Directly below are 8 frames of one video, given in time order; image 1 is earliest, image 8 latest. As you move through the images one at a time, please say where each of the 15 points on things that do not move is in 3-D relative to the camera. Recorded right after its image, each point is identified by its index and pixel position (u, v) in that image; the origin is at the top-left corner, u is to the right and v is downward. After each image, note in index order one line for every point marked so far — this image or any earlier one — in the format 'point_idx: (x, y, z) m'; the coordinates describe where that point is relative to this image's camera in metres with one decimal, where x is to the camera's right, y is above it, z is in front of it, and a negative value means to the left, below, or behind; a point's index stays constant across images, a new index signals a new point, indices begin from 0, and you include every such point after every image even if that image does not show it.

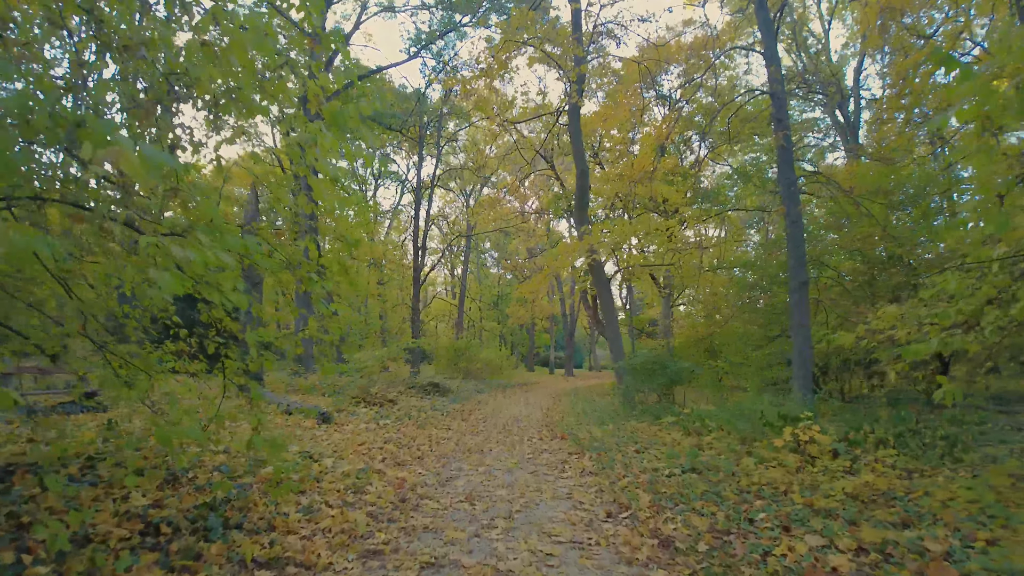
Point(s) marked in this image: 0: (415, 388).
0: (-2.2, -2.2, +12.1) m
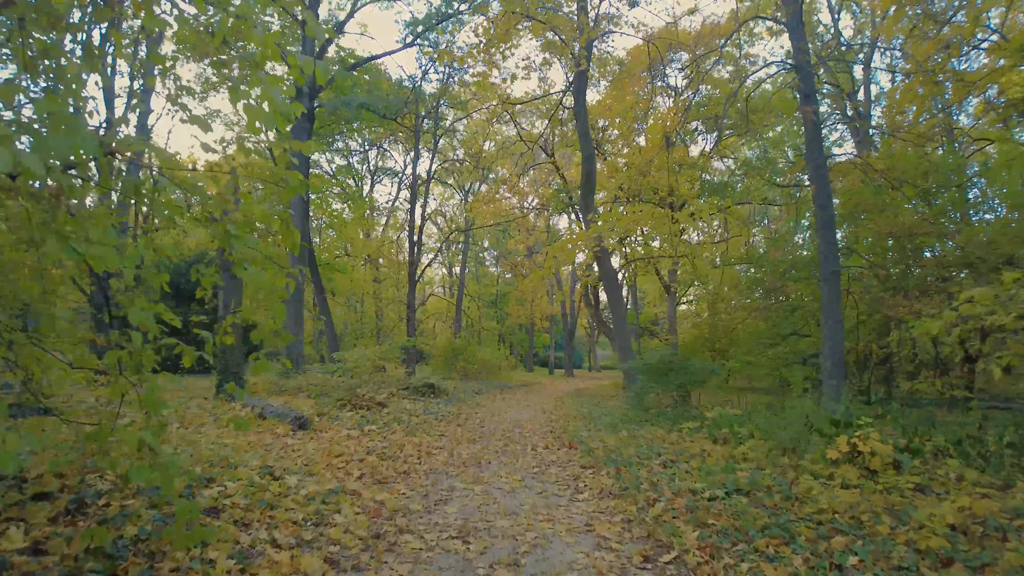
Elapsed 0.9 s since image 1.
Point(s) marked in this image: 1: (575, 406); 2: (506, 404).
0: (-2.2, -2.1, +11.5) m
1: (+1.3, -2.4, +10.9) m
2: (-0.2, -2.6, +12.0) m
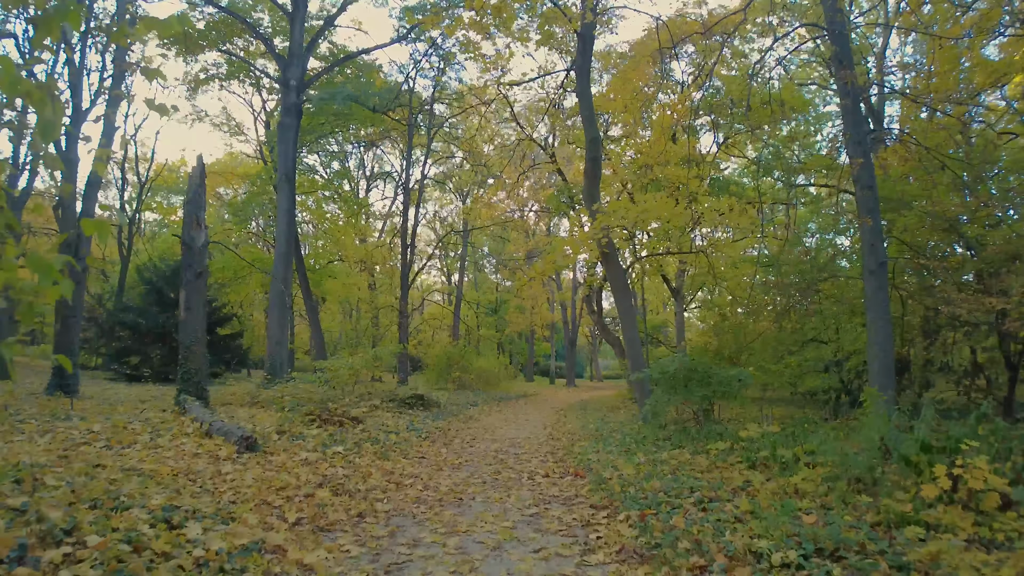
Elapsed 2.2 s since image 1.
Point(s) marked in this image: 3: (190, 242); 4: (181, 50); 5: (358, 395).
0: (-2.3, -2.2, +10.7) m
1: (+1.2, -2.4, +10.1) m
2: (-0.2, -2.6, +11.2) m
3: (-4.2, +0.6, +7.2) m
4: (-9.7, +7.0, +16.4) m
5: (-2.8, -1.9, +9.9) m
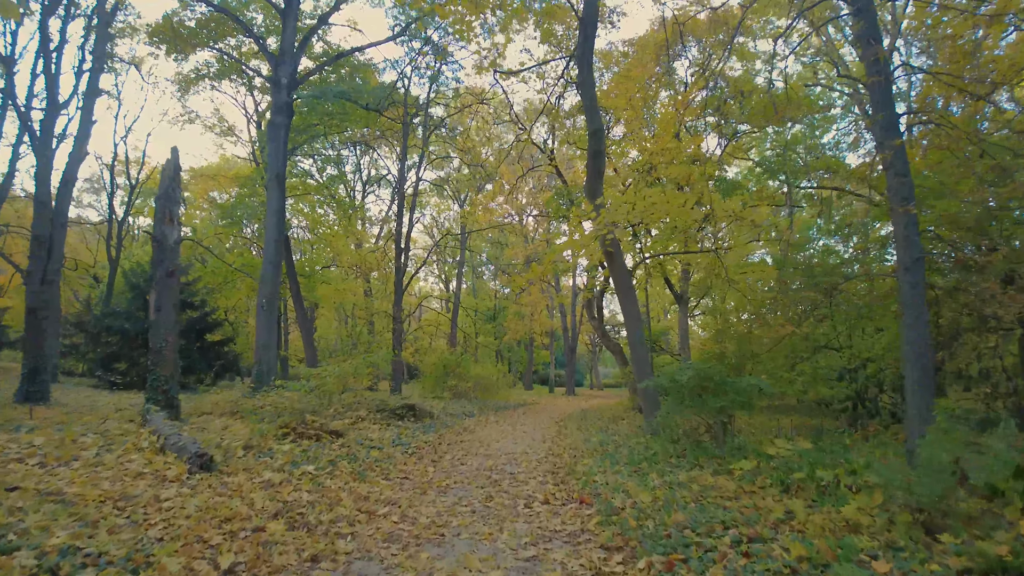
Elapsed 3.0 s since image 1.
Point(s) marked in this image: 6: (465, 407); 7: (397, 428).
0: (-2.3, -2.3, +10.1) m
1: (+1.2, -2.5, +9.6) m
2: (-0.2, -2.7, +10.6) m
3: (-4.2, +0.6, +6.7) m
4: (-9.7, +6.8, +16.0) m
5: (-2.8, -2.0, +9.4) m
6: (-1.3, -3.3, +15.7) m
7: (-1.9, -2.3, +9.2) m
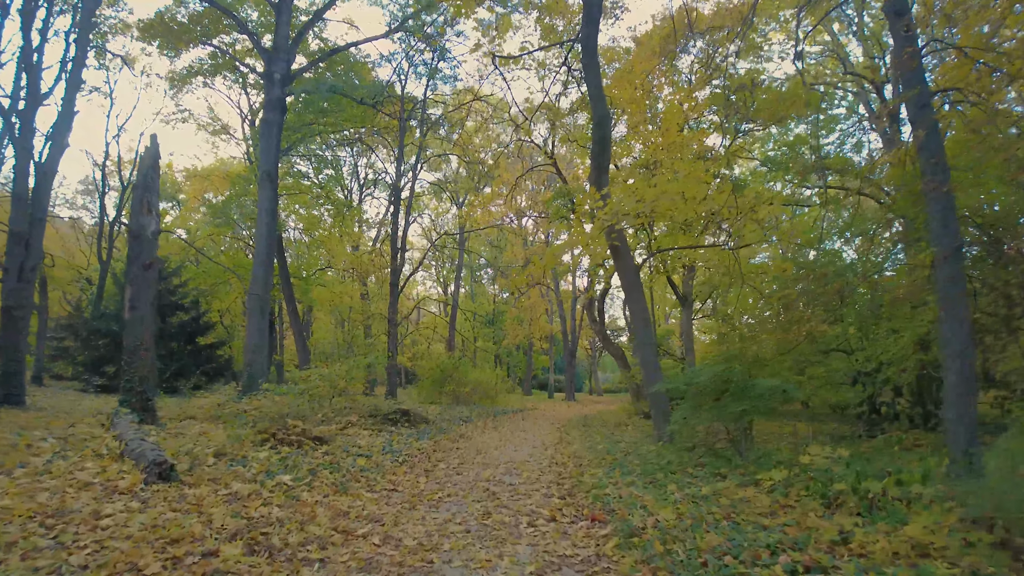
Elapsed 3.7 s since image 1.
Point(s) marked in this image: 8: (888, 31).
0: (-2.3, -2.3, +9.7) m
1: (+1.2, -2.5, +9.2) m
2: (-0.3, -2.7, +10.2) m
3: (-4.2, +0.7, +6.3) m
4: (-9.7, +6.8, +15.6) m
5: (-2.8, -2.0, +8.9) m
6: (-1.3, -3.4, +15.2) m
7: (-1.9, -2.3, +8.8) m
8: (+9.4, +6.4, +14.0) m
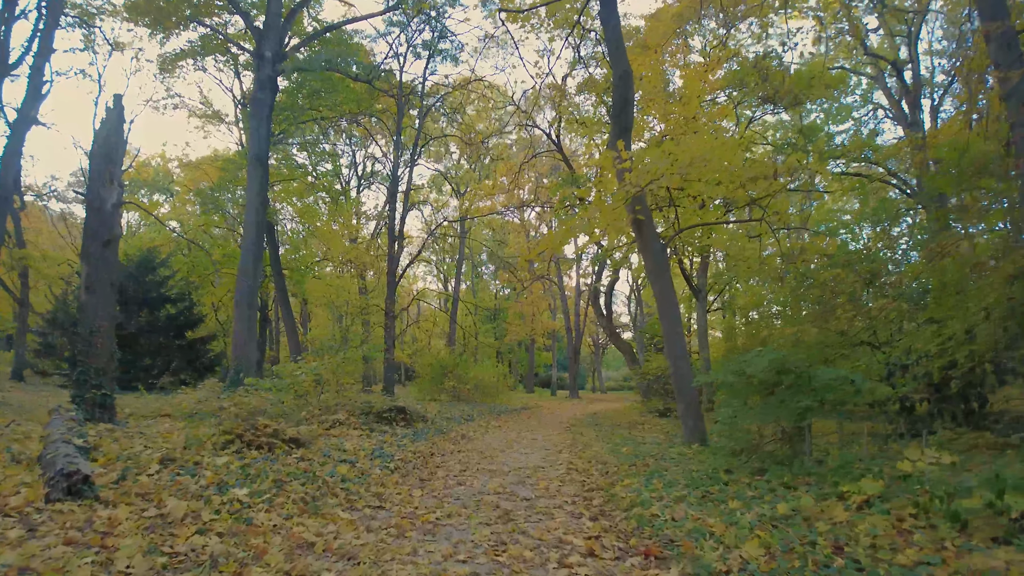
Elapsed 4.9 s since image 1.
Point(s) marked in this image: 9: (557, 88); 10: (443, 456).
0: (-2.3, -2.1, +9.0) m
1: (+1.3, -2.3, +8.5) m
2: (-0.2, -2.5, +9.5) m
3: (-4.1, +0.8, +5.6) m
4: (-9.6, +7.0, +14.9) m
5: (-2.8, -1.8, +8.2) m
6: (-1.3, -3.2, +14.6) m
7: (-1.8, -2.1, +8.1) m
8: (+9.5, +6.6, +13.3) m
9: (+1.1, +4.5, +12.6) m
10: (-0.9, -2.2, +7.5) m
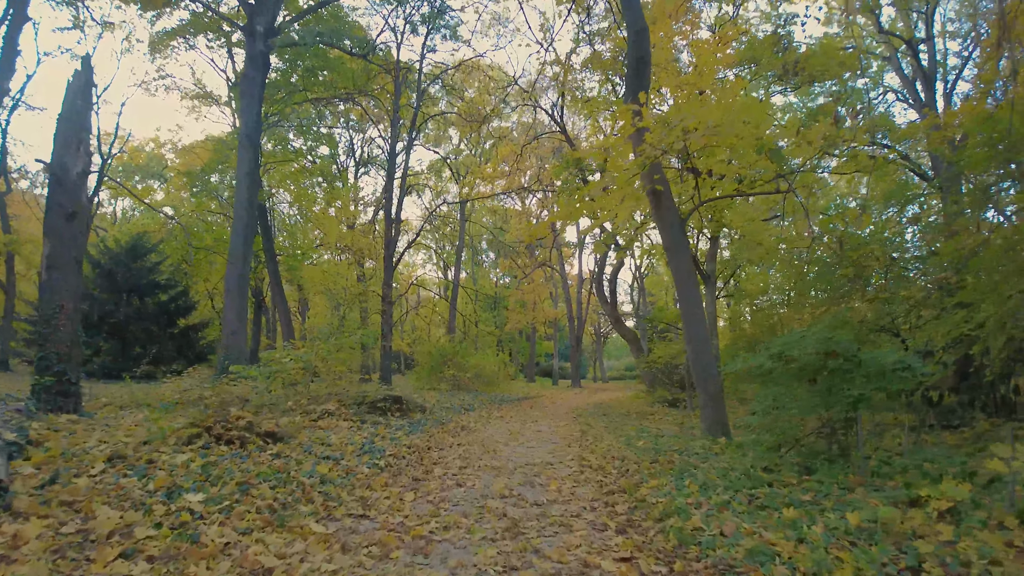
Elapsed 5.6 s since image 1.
0: (-2.2, -1.8, +8.6) m
1: (+1.3, -2.1, +8.1) m
2: (-0.1, -2.3, +9.1) m
3: (-4.1, +1.0, +5.1) m
4: (-9.6, +7.3, +14.3) m
5: (-2.7, -1.5, +7.8) m
6: (-1.2, -2.8, +14.2) m
7: (-1.8, -1.9, +7.7) m
8: (+9.6, +6.9, +12.7) m
9: (+1.1, +4.9, +12.1) m
10: (-0.9, -2.0, +7.1) m
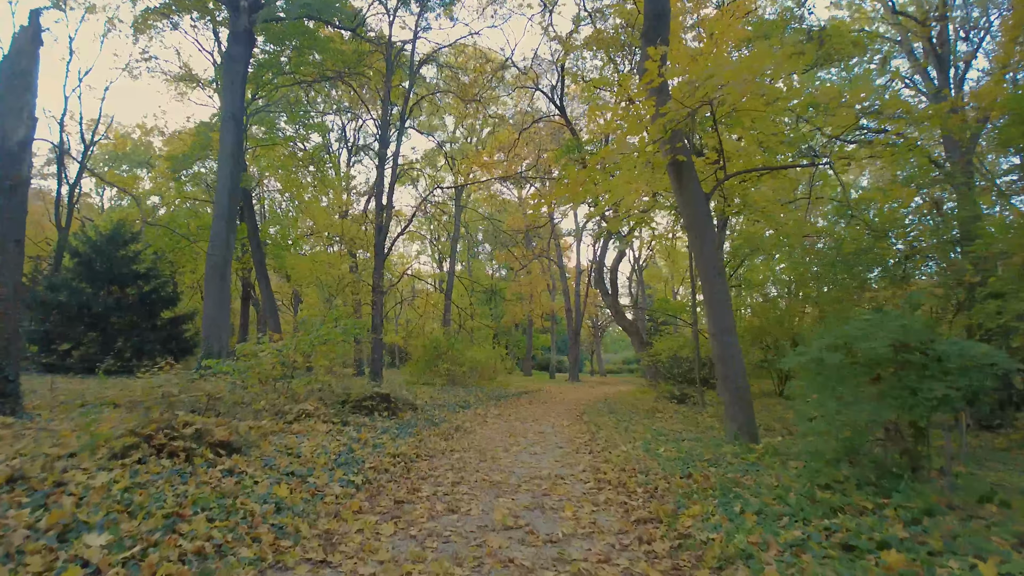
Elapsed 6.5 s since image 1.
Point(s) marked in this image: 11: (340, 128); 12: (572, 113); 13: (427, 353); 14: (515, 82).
0: (-2.2, -1.7, +8.1) m
1: (+1.3, -1.9, +7.6) m
2: (-0.2, -2.1, +8.6) m
3: (-4.1, +1.1, +4.5) m
4: (-9.6, +7.6, +13.6) m
5: (-2.7, -1.4, +7.3) m
6: (-1.3, -2.6, +13.6) m
7: (-1.8, -1.7, +7.2) m
8: (+9.5, +7.1, +12.2) m
9: (+1.1, +5.1, +11.5) m
10: (-0.9, -1.8, +6.5) m
11: (-6.0, +5.7, +19.4) m
12: (+1.6, +4.7, +14.5) m
13: (-2.5, -1.9, +16.7) m
14: (+0.2, +4.9, +12.9) m
